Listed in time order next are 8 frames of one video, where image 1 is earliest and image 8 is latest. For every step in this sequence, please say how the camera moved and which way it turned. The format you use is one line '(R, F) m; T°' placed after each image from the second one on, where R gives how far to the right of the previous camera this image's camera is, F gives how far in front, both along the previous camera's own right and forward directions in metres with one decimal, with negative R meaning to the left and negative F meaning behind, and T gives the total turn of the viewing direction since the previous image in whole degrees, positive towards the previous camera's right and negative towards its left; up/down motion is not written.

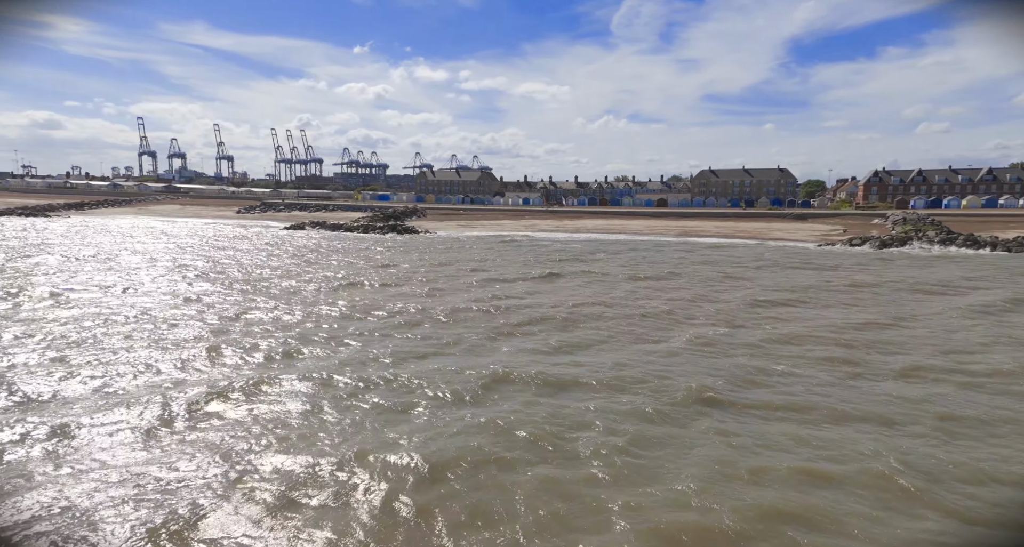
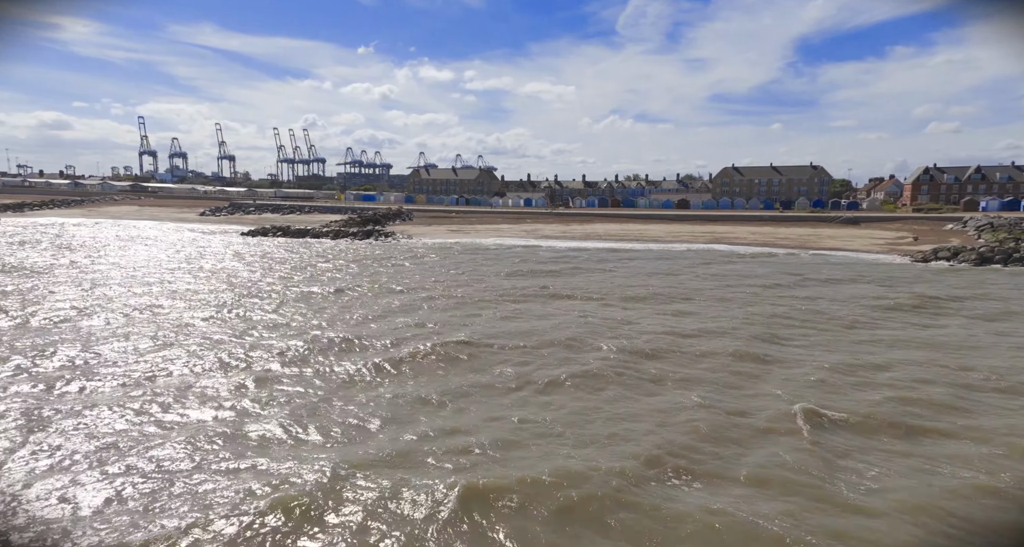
(+0.5, +5.6) m; 0°
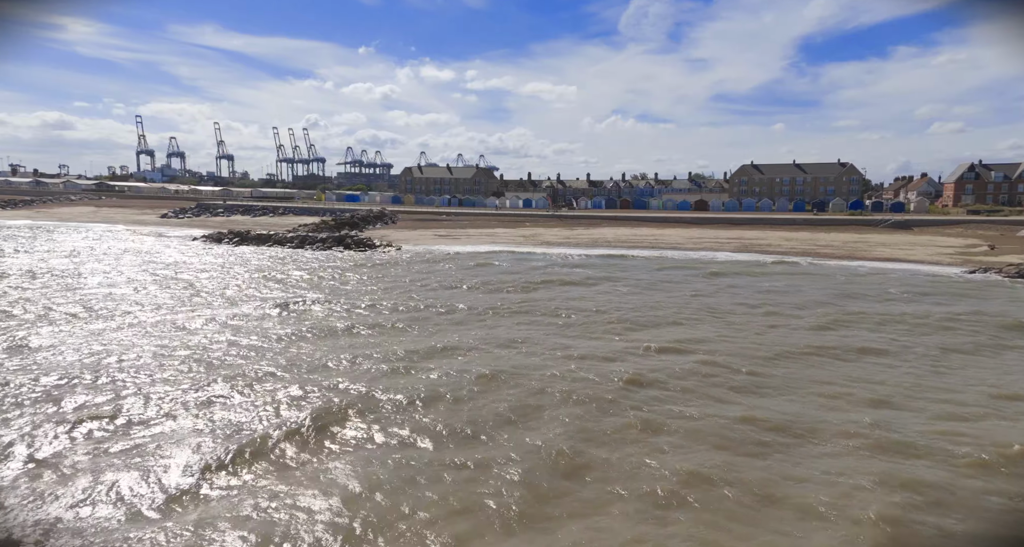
(+0.3, +4.2) m; 0°
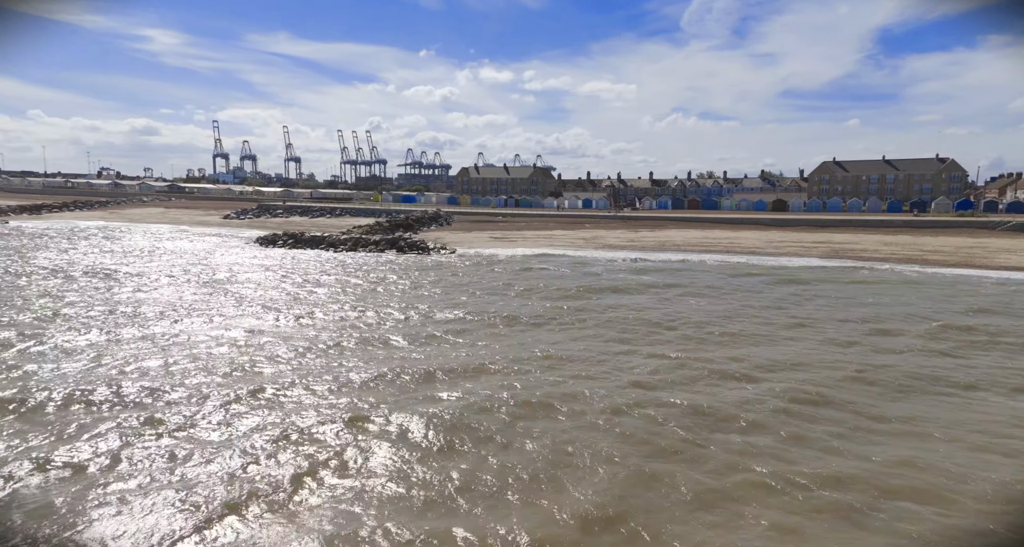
(-0.2, +2.0) m; -5°
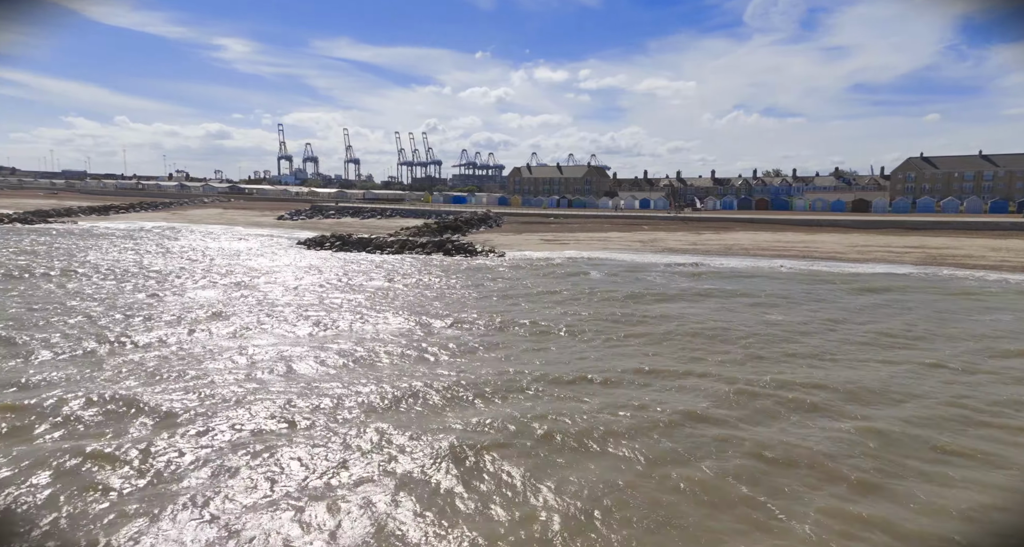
(+0.1, +1.9) m; -4°
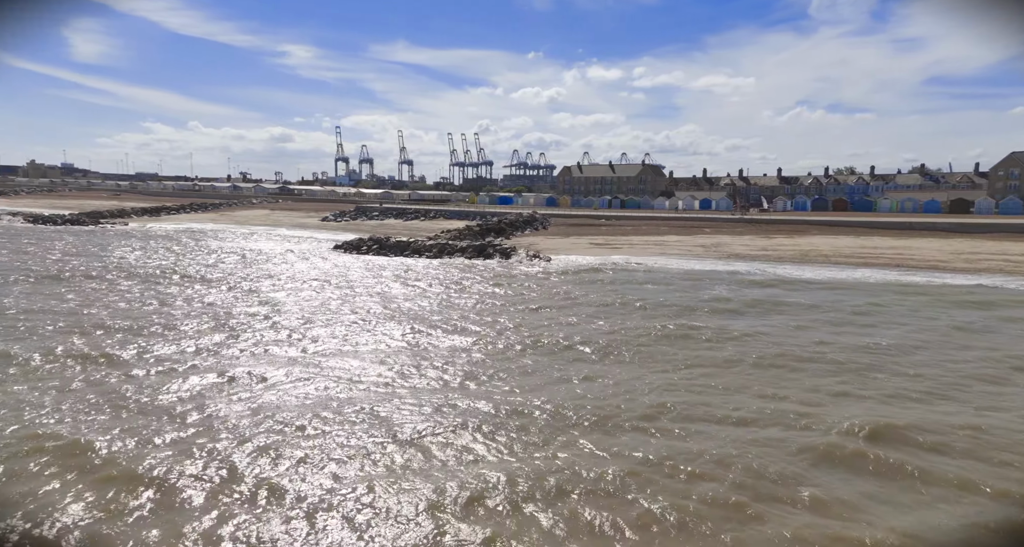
(+0.2, +2.6) m; -4°
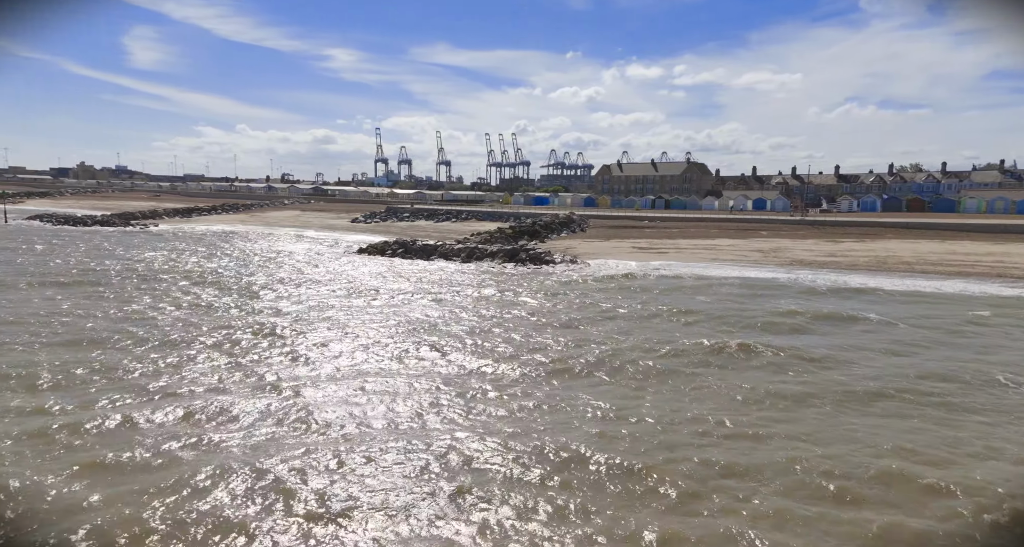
(+0.1, +2.5) m; -3°
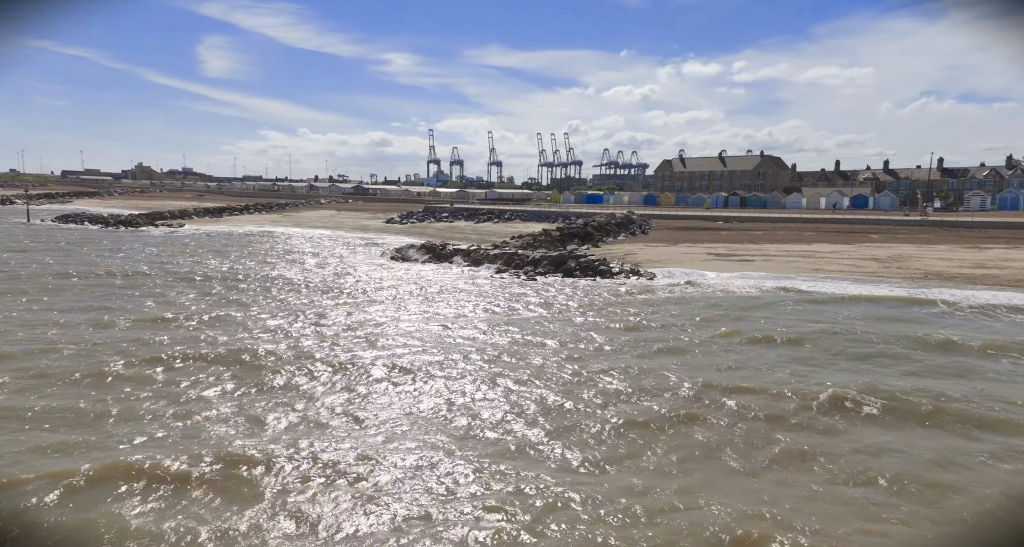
(+0.1, +4.8) m; -4°
